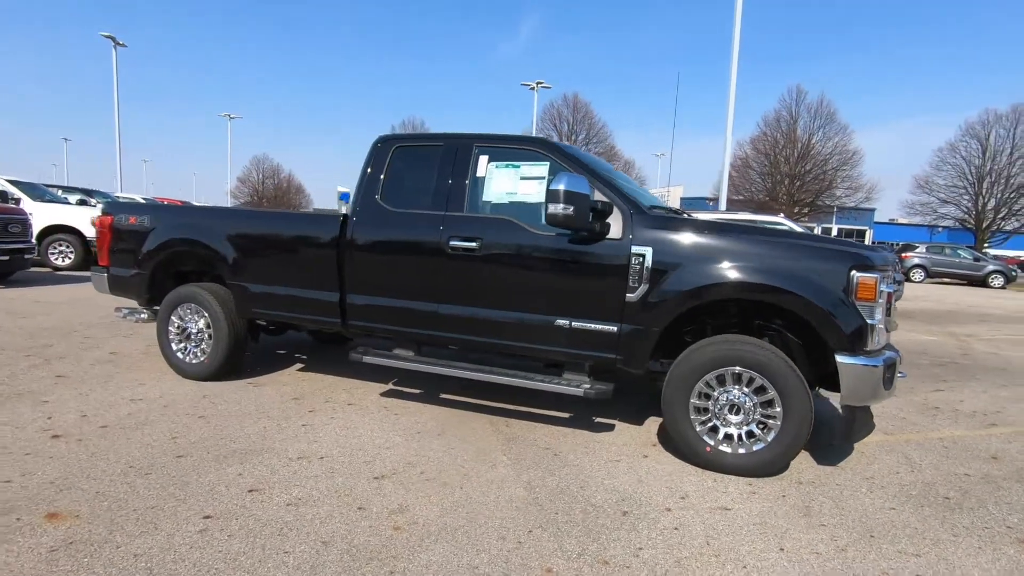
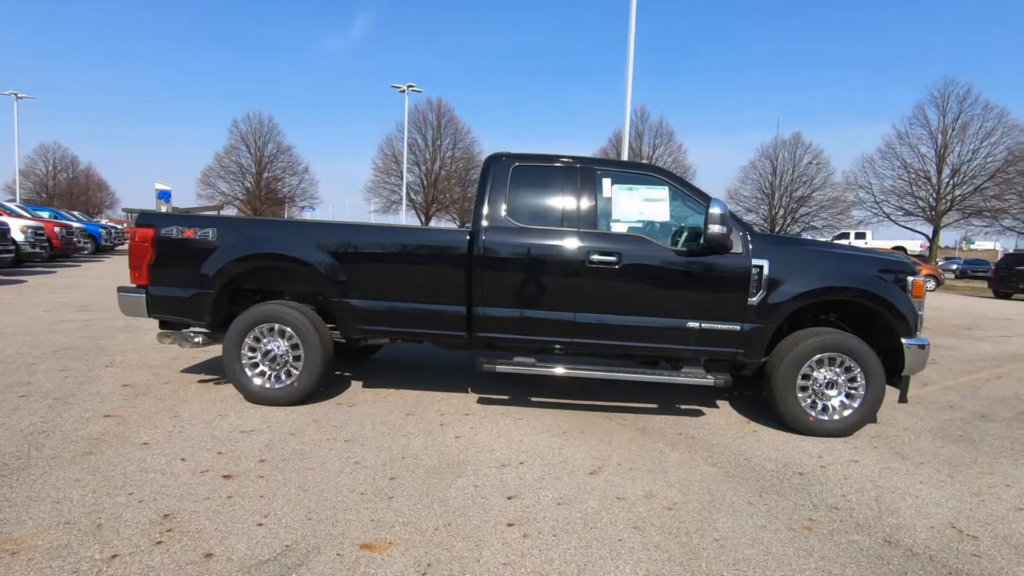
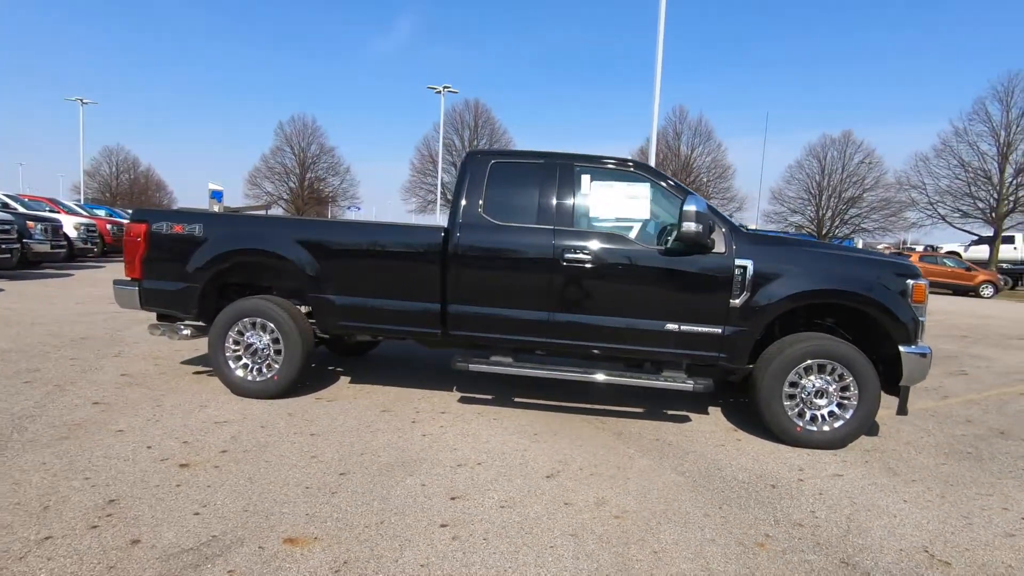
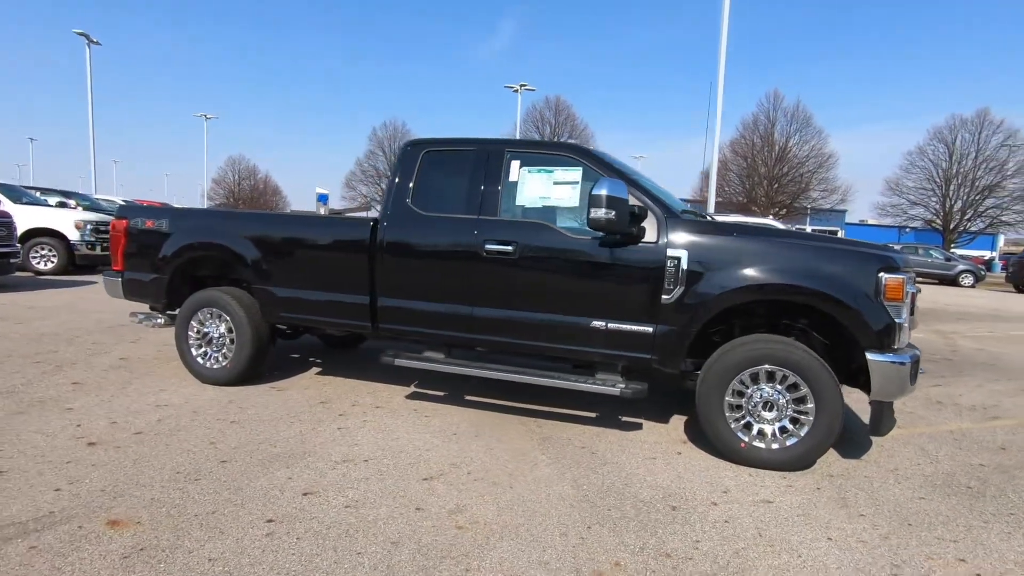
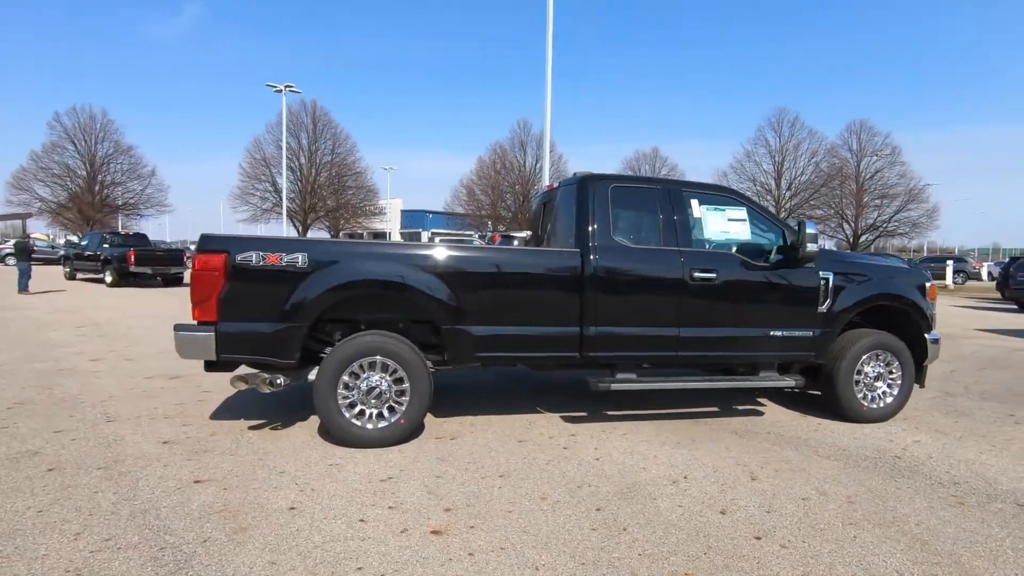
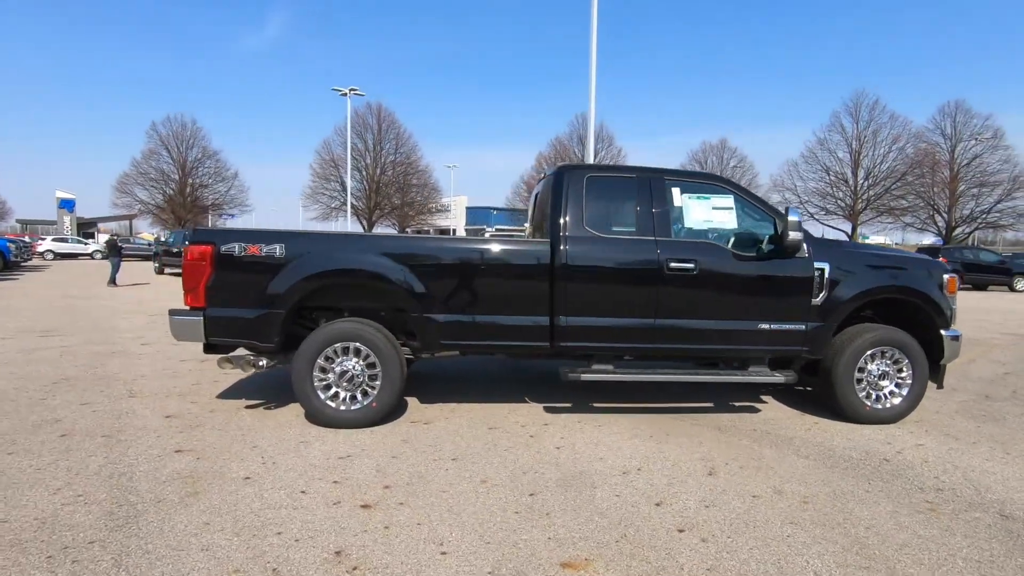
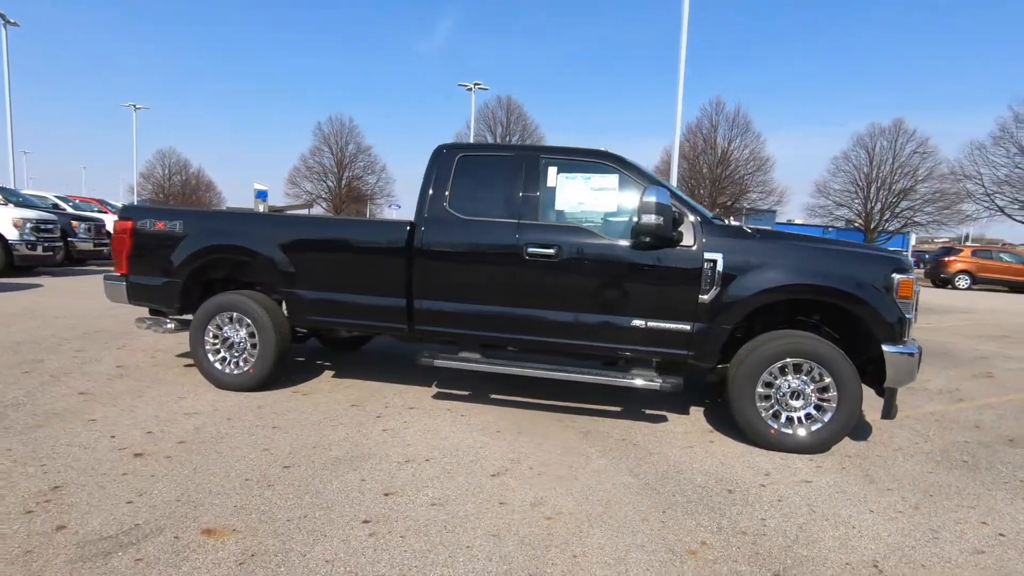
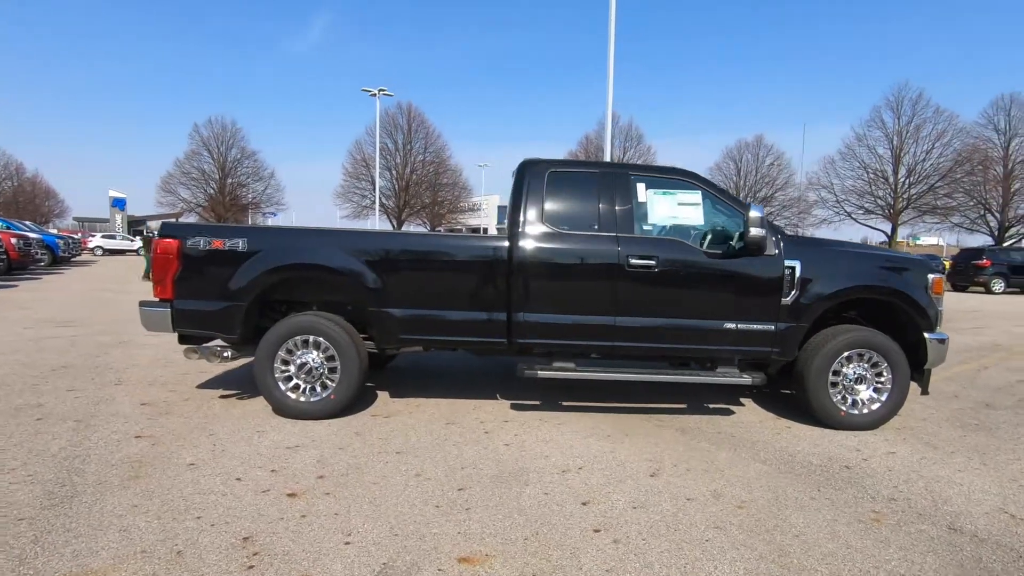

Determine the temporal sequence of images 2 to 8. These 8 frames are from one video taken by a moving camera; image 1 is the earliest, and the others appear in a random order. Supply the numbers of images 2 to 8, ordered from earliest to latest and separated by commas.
4, 7, 3, 2, 8, 6, 5
